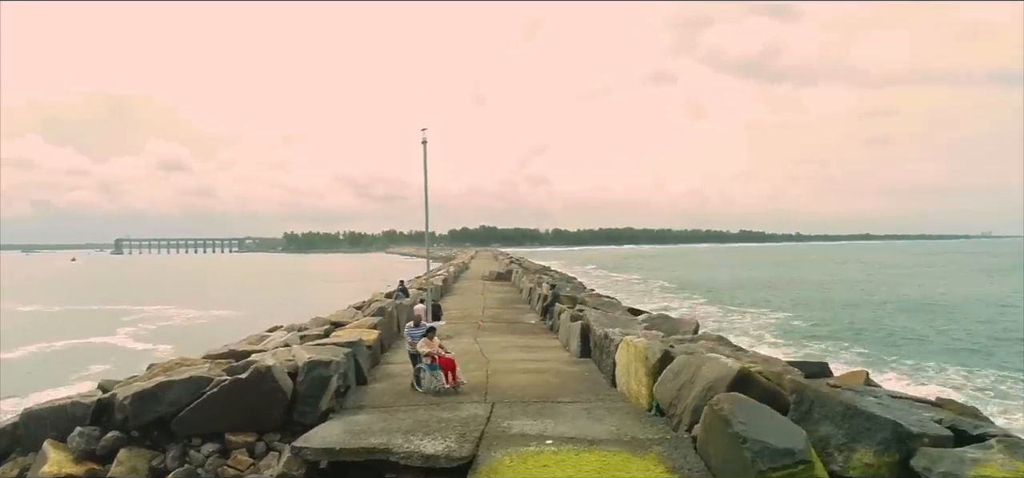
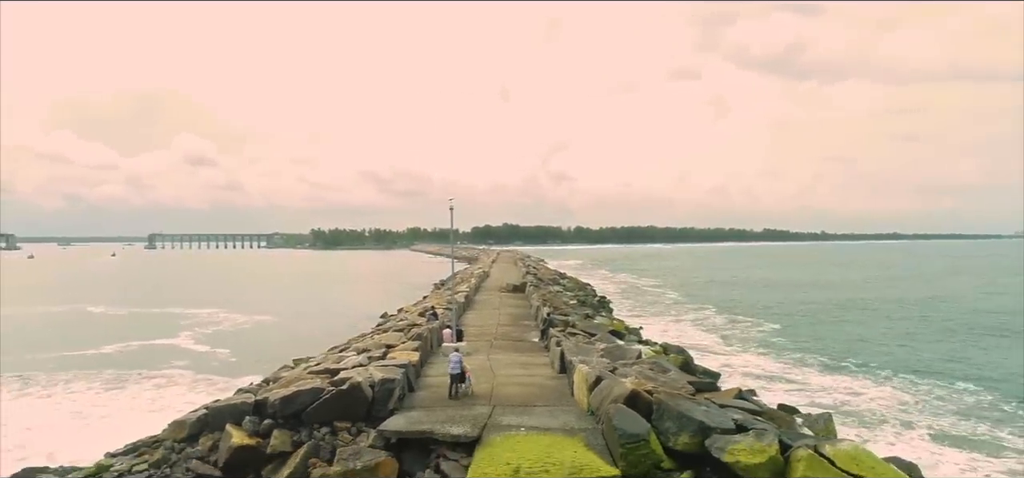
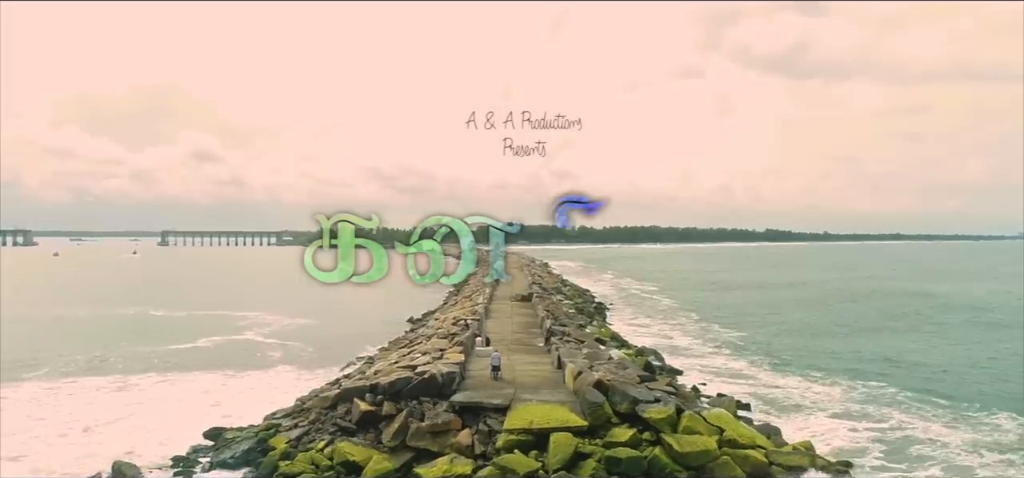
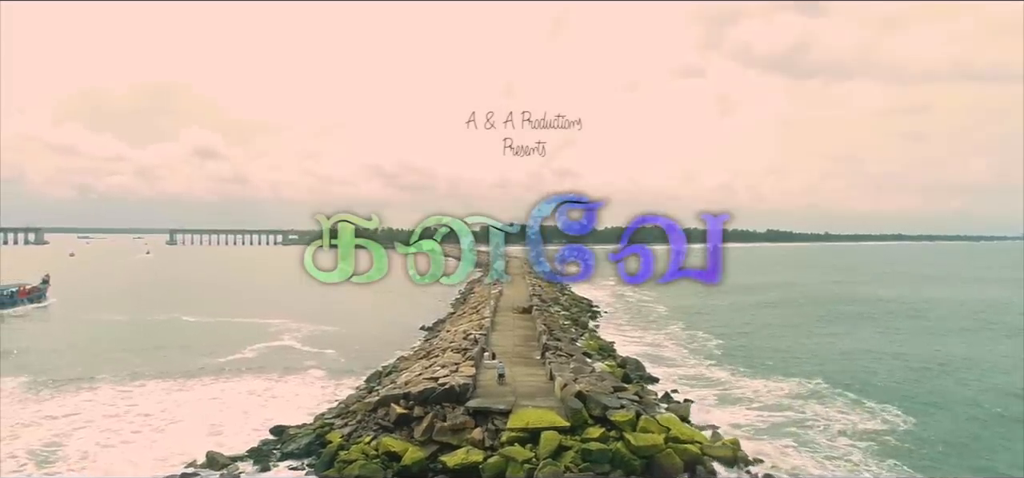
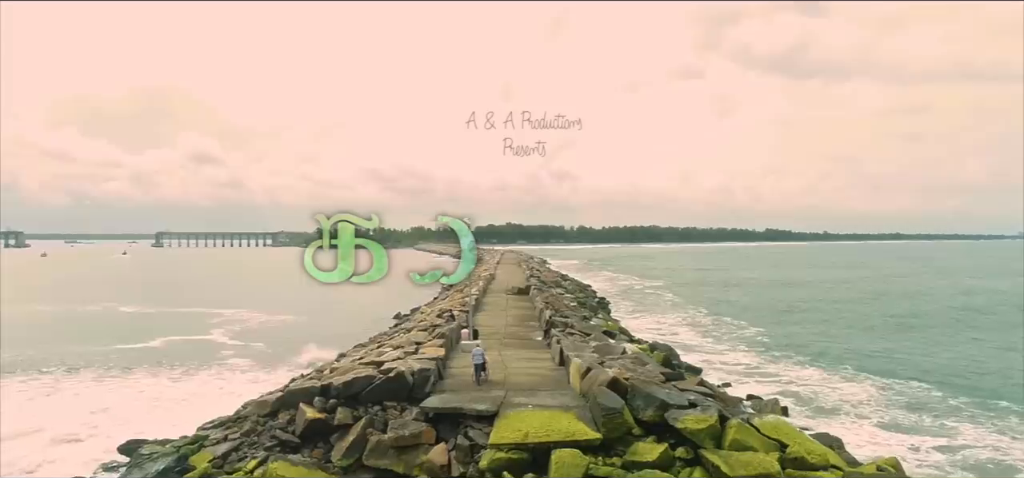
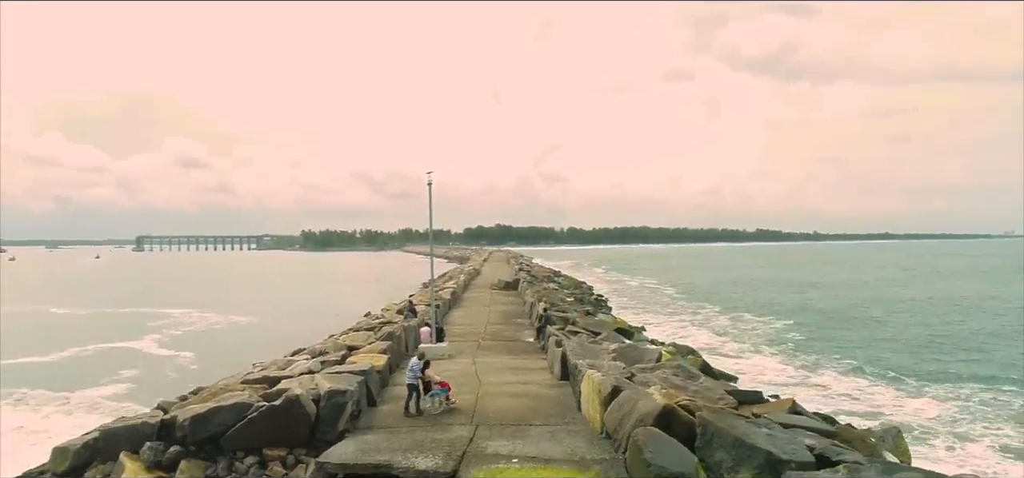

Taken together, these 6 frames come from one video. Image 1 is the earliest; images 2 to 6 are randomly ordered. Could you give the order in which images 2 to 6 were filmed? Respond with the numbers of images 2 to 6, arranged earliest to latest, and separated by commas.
6, 2, 5, 3, 4
